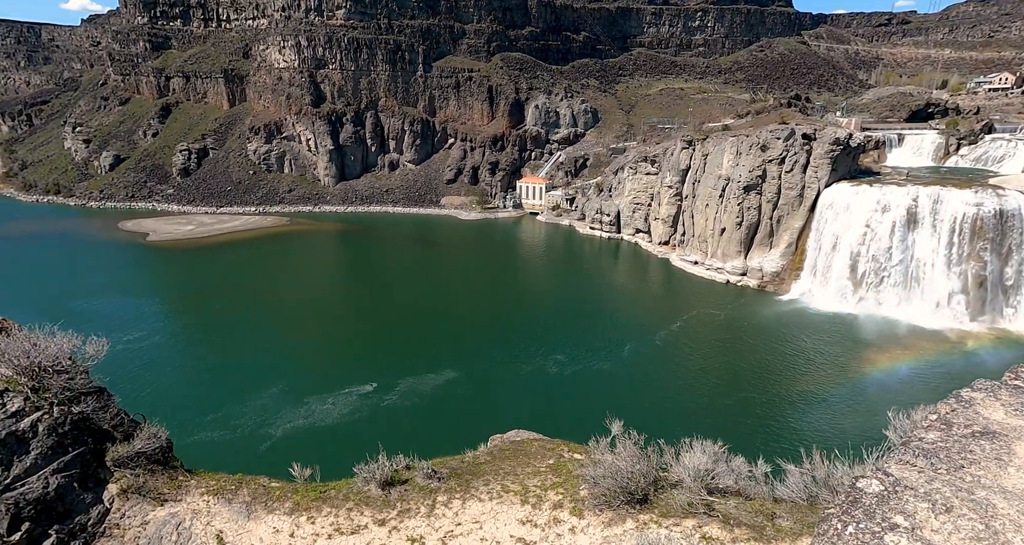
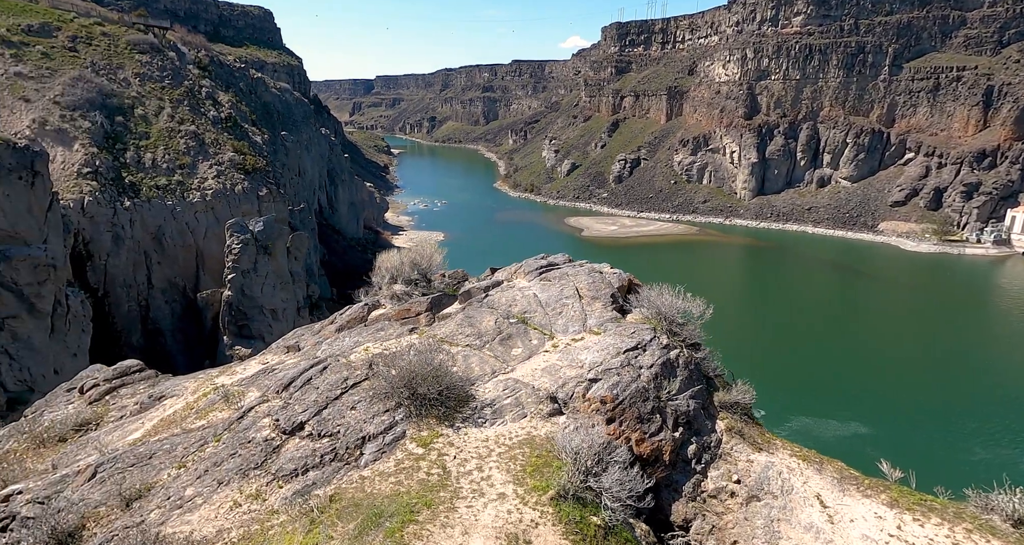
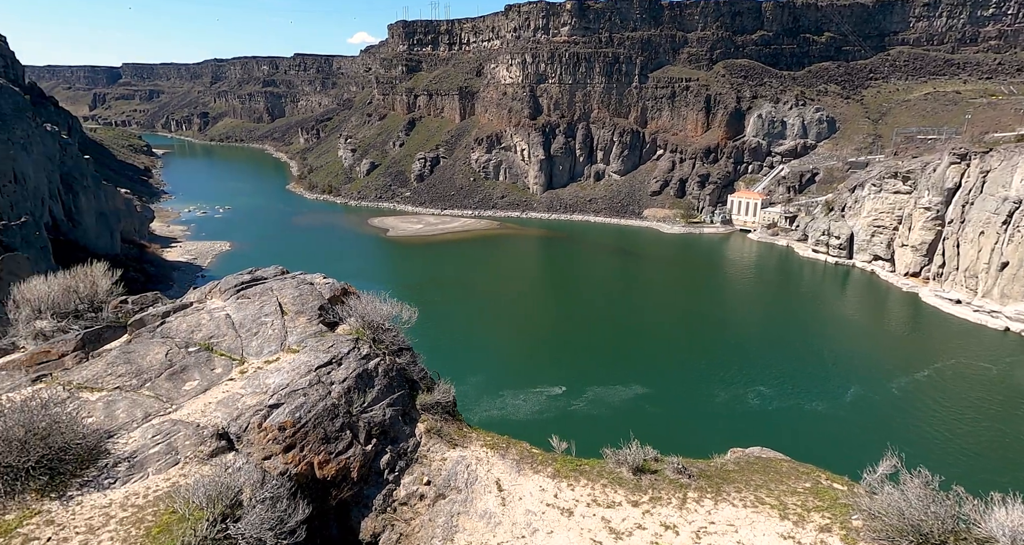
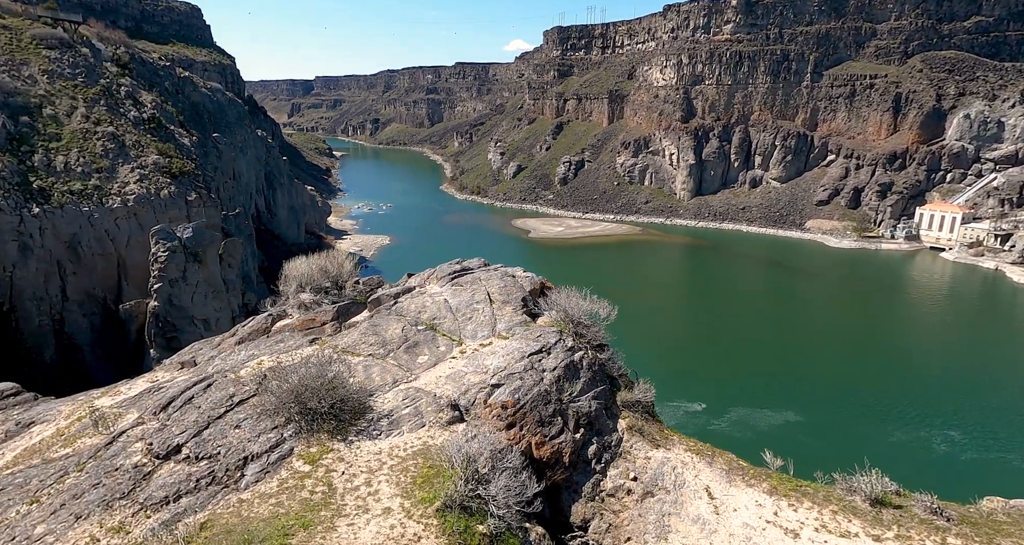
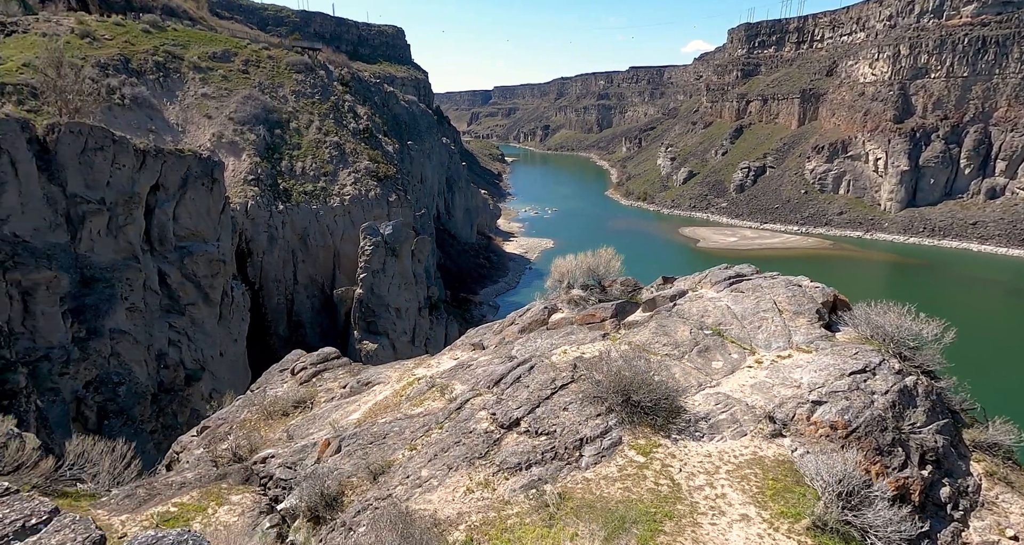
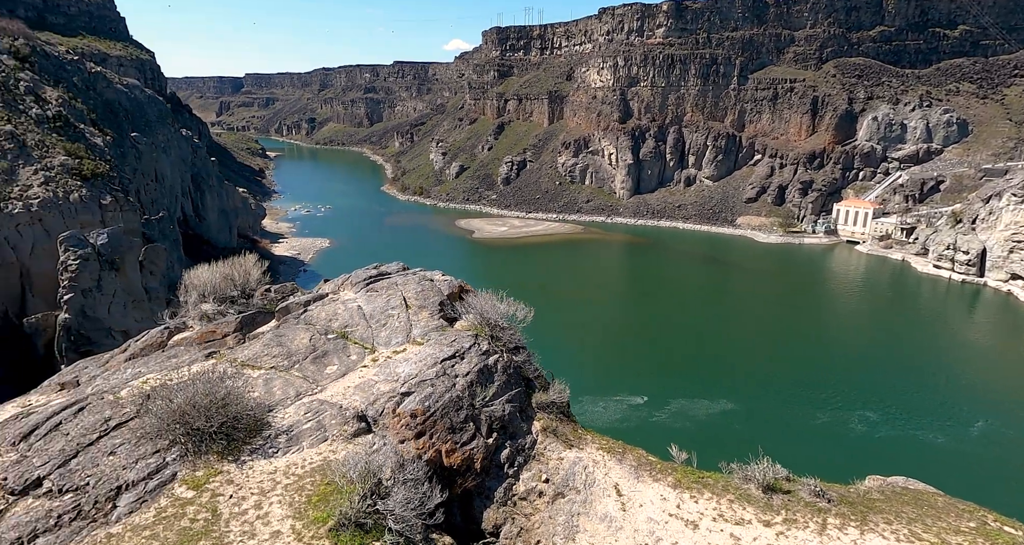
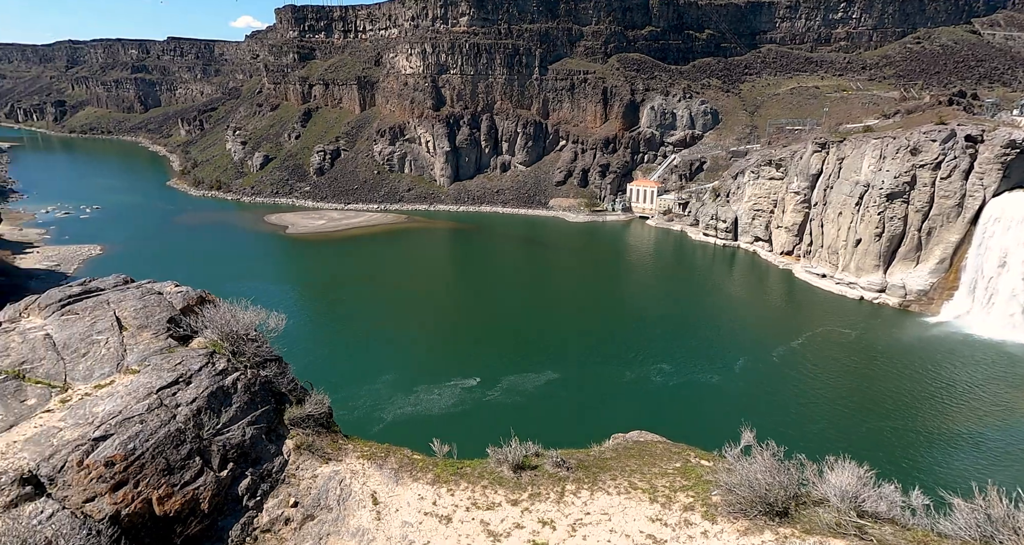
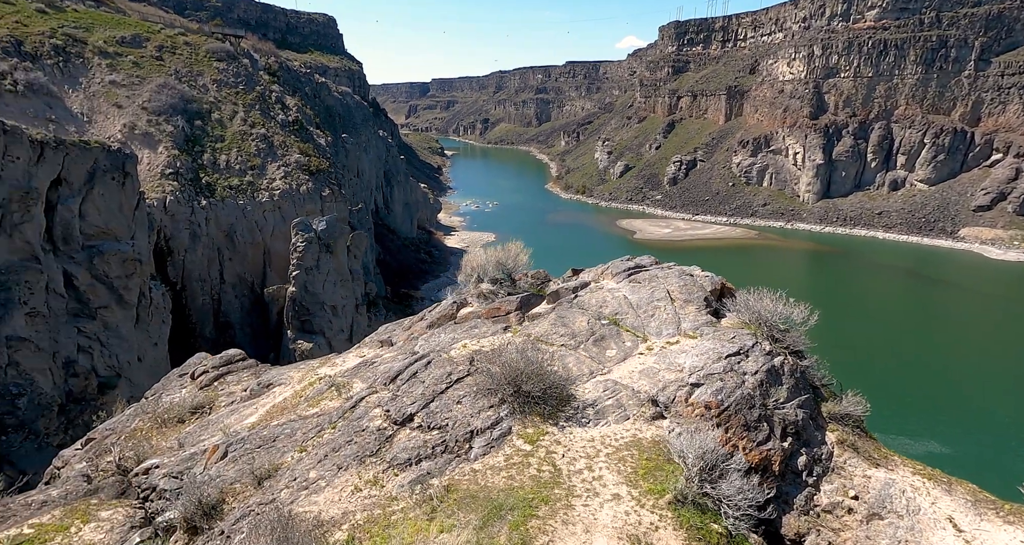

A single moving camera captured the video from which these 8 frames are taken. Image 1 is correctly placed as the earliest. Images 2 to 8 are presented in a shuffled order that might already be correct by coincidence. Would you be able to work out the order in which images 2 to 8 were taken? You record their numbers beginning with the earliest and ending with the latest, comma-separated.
7, 3, 6, 4, 2, 8, 5
